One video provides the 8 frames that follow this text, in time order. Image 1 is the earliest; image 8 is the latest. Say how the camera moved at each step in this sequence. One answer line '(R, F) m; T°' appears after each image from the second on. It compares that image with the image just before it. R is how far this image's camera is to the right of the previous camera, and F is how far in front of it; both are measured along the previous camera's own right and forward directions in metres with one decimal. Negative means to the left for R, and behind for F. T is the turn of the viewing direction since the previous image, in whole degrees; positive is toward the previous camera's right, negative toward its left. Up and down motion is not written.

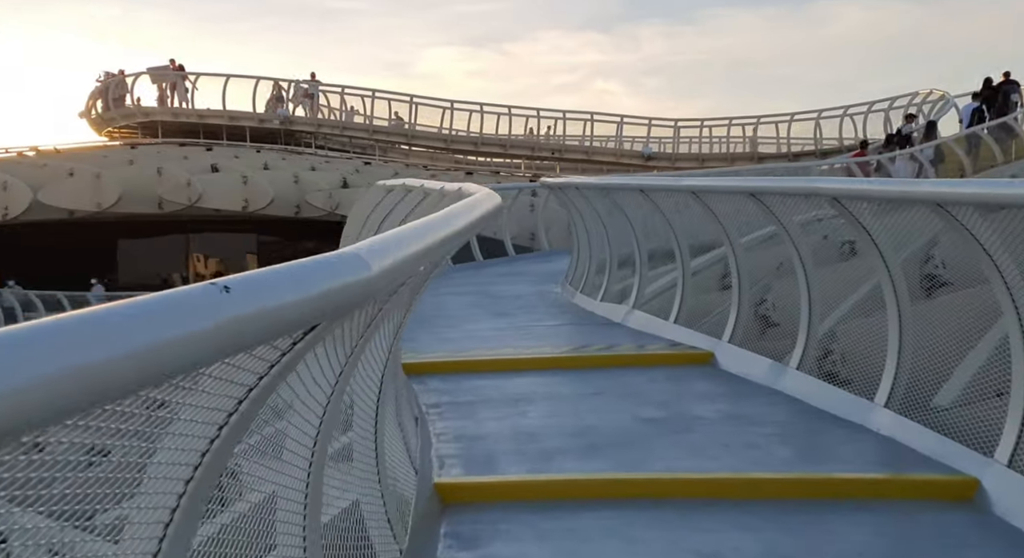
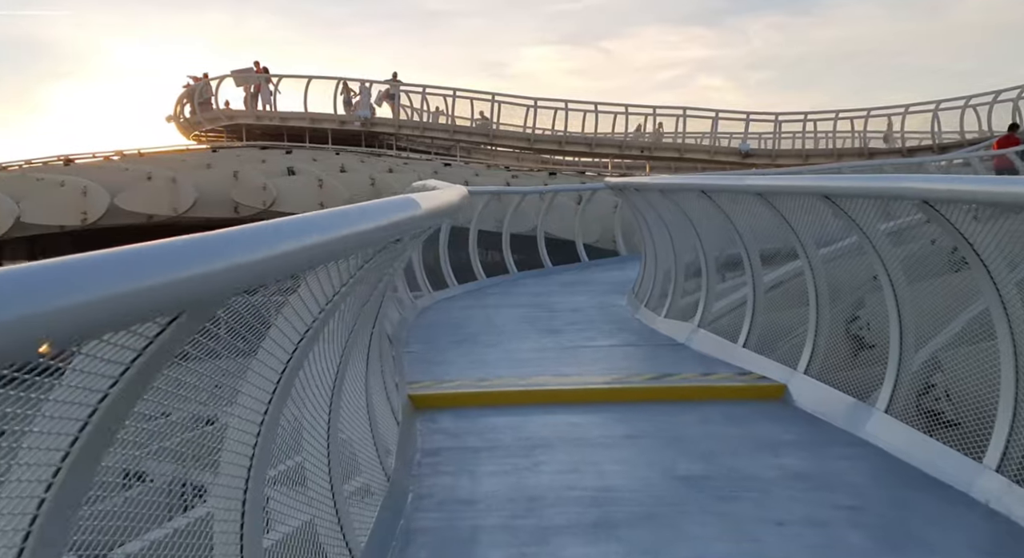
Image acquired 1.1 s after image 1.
(+0.4, +0.9) m; -7°
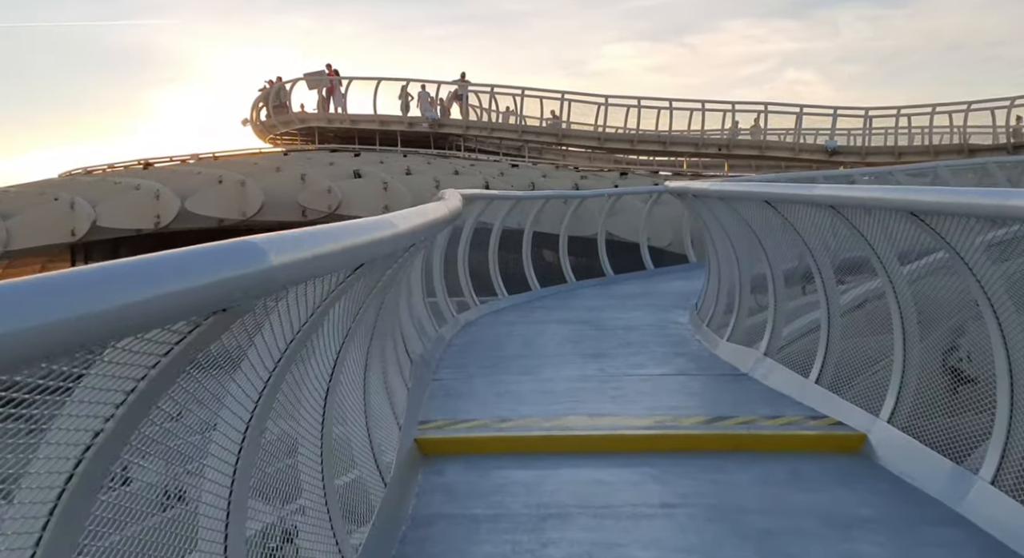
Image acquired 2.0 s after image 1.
(+0.3, +0.7) m; -6°
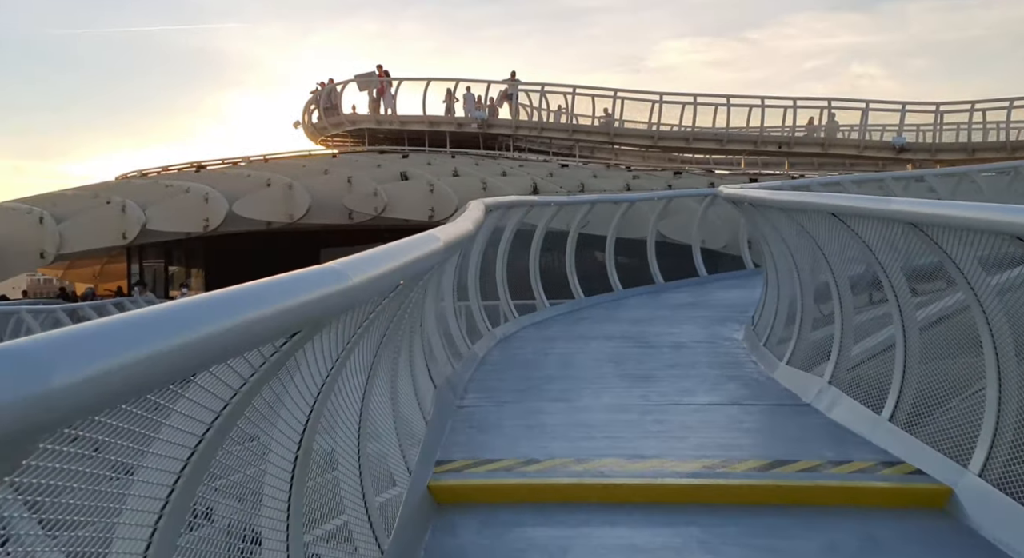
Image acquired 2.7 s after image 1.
(+0.1, +0.5) m; -4°
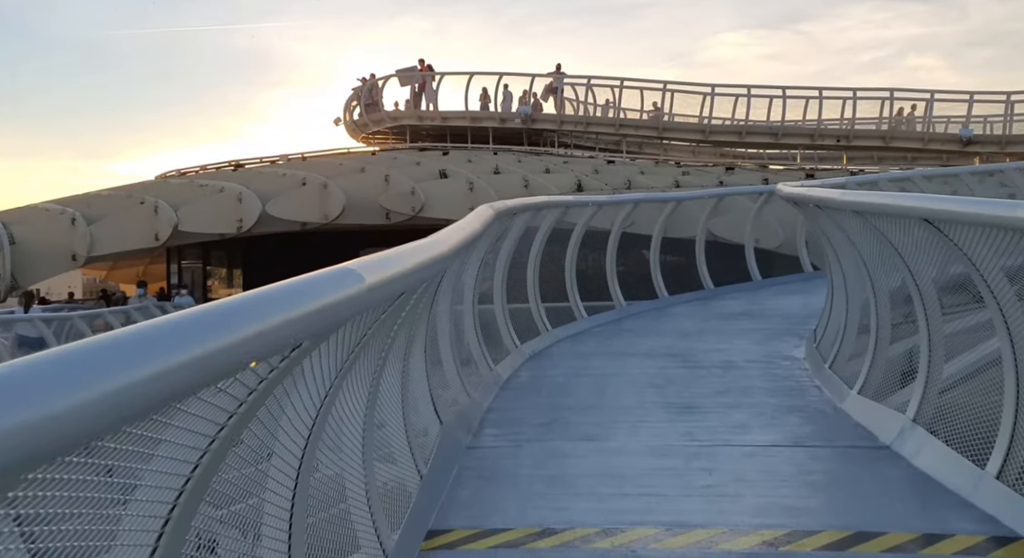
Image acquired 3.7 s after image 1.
(+0.2, +0.8) m; -4°
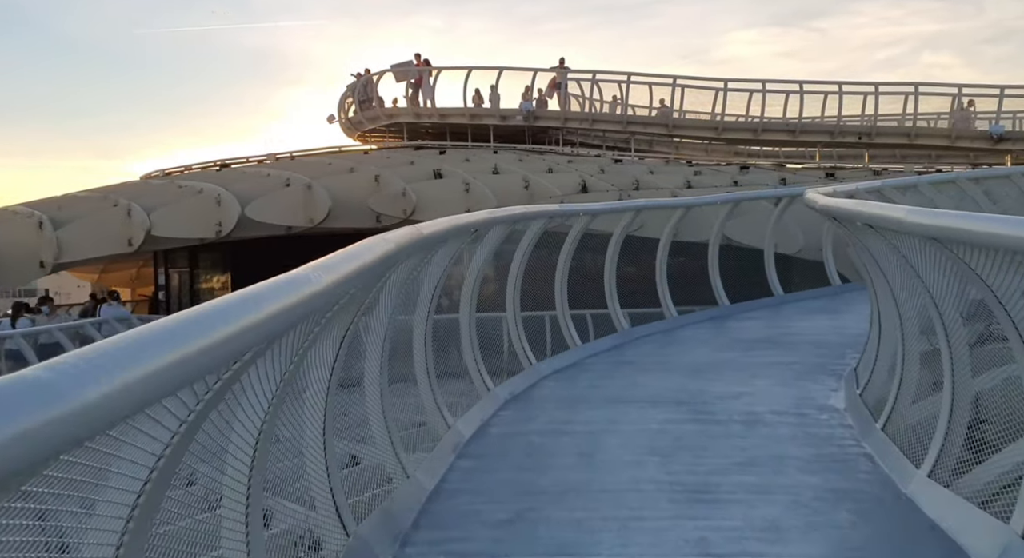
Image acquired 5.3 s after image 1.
(+0.3, +1.4) m; -1°
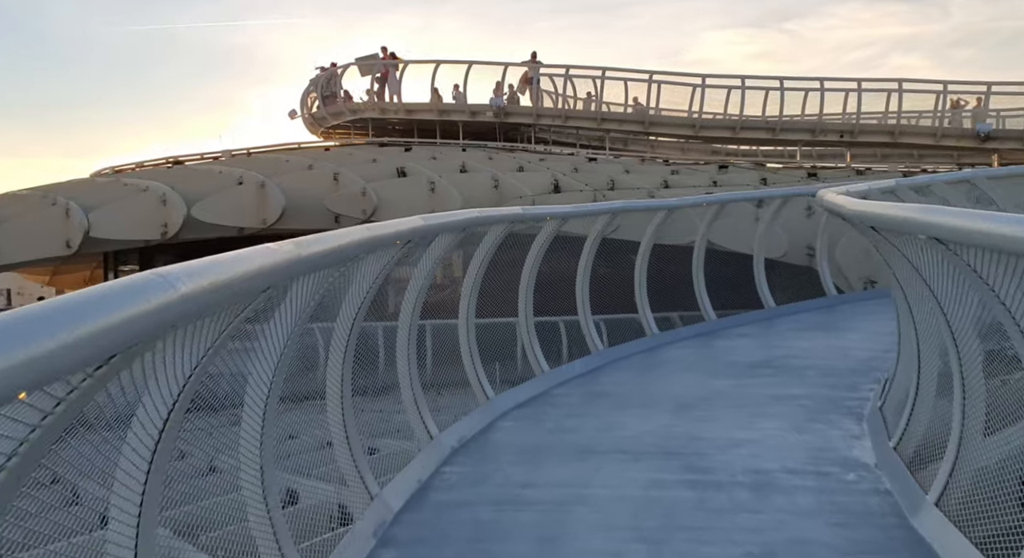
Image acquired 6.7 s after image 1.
(+0.2, +1.2) m; +2°
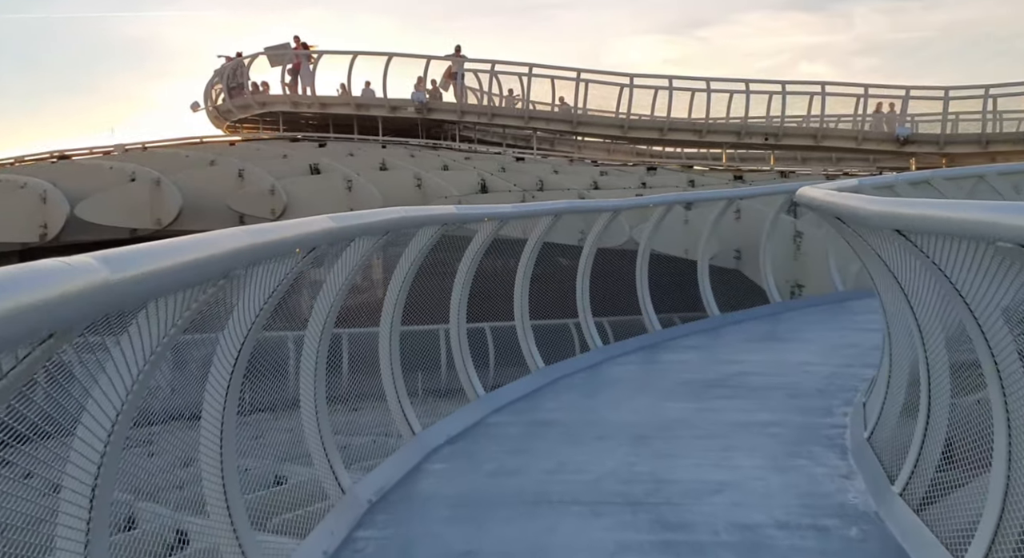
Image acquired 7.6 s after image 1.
(0.0, +0.9) m; +6°
